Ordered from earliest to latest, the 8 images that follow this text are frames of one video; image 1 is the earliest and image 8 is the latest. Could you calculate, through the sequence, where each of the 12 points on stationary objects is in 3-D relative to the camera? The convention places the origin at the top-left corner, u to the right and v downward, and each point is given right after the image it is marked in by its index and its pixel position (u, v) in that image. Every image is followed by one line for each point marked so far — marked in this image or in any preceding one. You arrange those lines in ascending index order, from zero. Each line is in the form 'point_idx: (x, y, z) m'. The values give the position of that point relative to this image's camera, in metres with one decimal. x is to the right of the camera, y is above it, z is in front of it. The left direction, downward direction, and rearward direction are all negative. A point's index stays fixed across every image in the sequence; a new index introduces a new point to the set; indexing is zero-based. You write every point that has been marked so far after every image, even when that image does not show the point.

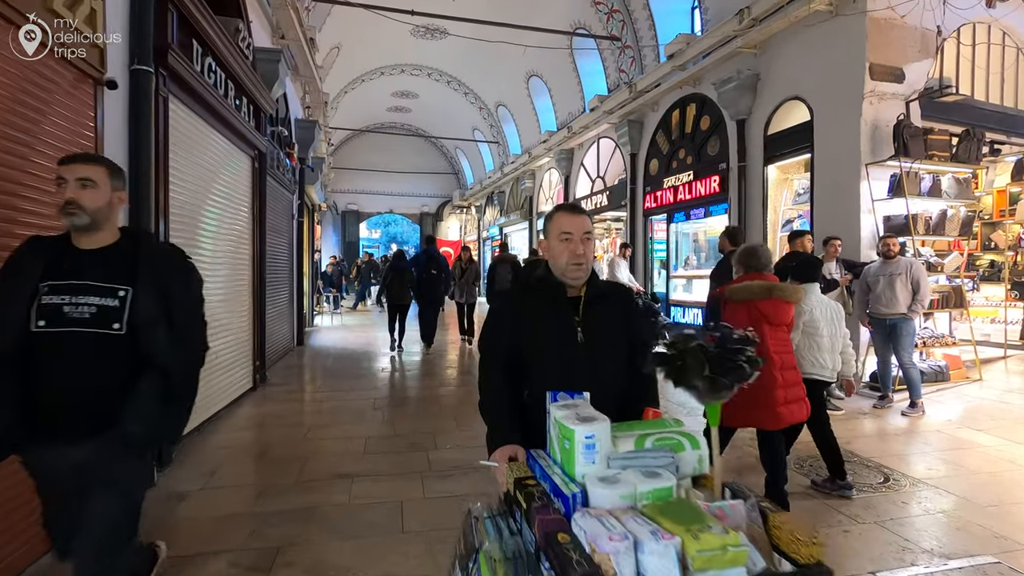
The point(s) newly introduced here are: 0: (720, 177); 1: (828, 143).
0: (+3.0, +1.6, +7.6) m
1: (+3.5, +1.6, +5.9) m
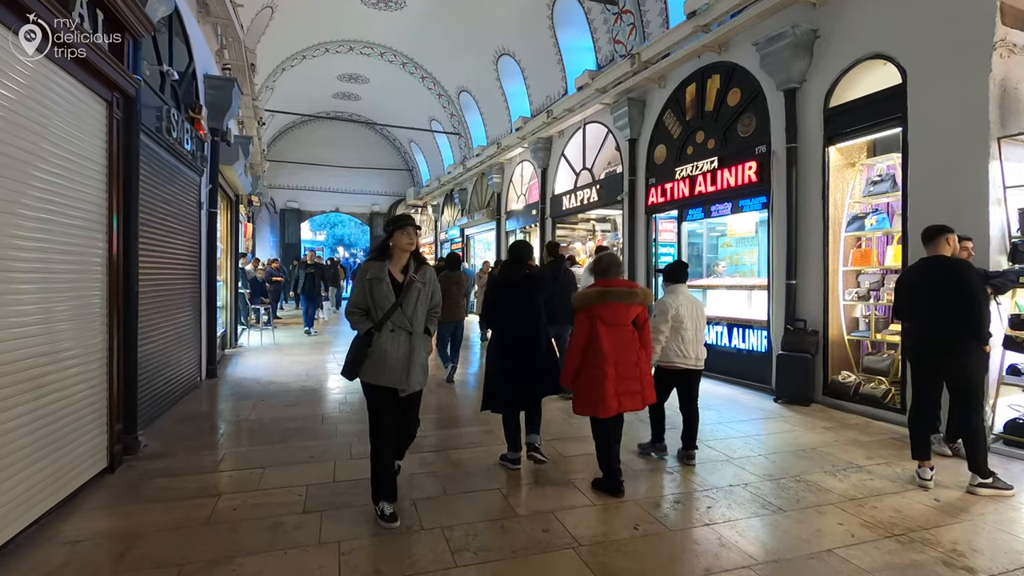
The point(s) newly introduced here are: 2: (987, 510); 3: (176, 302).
0: (+2.8, +1.4, +6.1) m
1: (+3.5, +1.4, +4.4) m
2: (+2.8, -1.3, +3.1) m
3: (-3.4, -0.2, +5.5) m
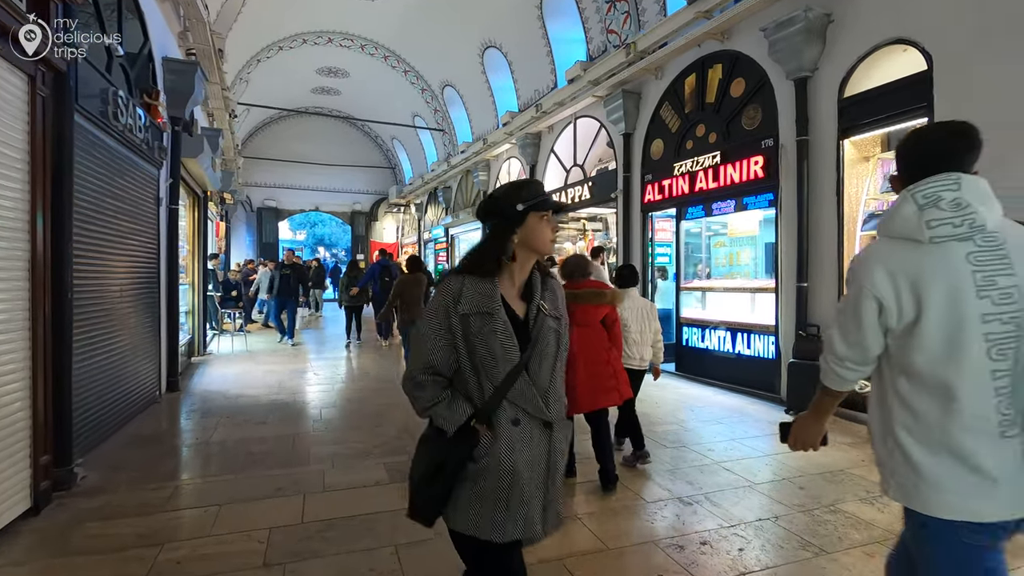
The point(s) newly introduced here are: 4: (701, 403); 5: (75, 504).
0: (+2.7, +1.4, +5.7) m
1: (+3.4, +1.4, +4.1) m
2: (+2.8, -1.3, +2.7) m
3: (-3.5, -0.2, +4.9) m
4: (+2.0, -1.2, +5.7) m
5: (-2.6, -1.3, +3.1) m
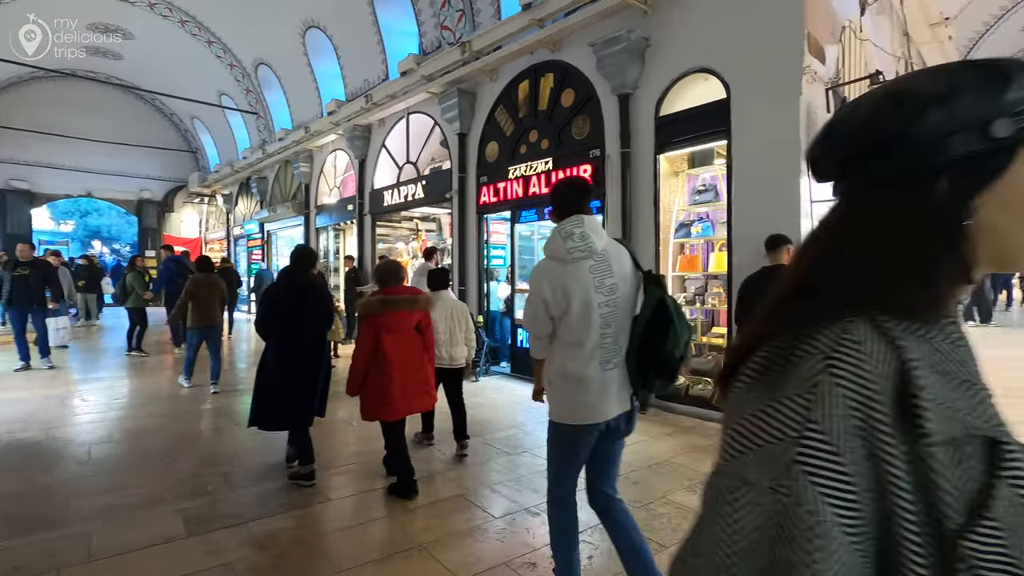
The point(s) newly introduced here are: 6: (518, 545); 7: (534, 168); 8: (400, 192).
0: (+0.9, +1.4, +6.0) m
1: (+2.1, +1.4, +4.7) m
2: (+1.9, -1.4, +3.2) m
3: (-4.7, -0.3, +3.3) m
4: (+0.2, -1.3, +5.7) m
5: (-3.3, -1.3, +1.9) m
6: (0.0, -1.3, +2.8) m
7: (+0.3, +1.5, +6.7) m
8: (-1.9, +1.6, +9.1) m
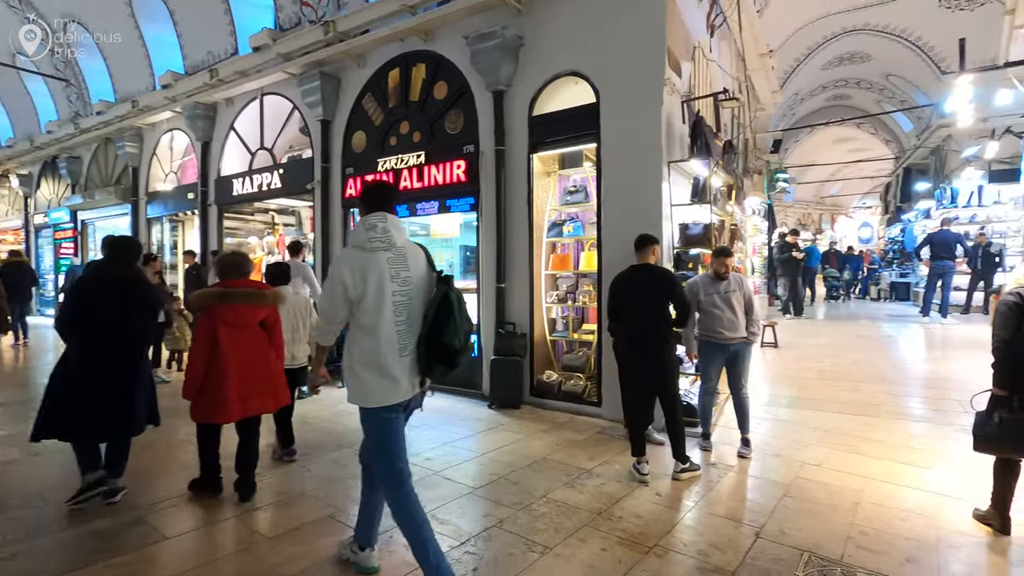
0: (-0.5, +1.4, +5.9) m
1: (+1.0, +1.4, +4.9) m
2: (+1.2, -1.3, +3.4) m
3: (-5.3, -0.3, +1.9) m
4: (-1.1, -1.2, +5.5) m
5: (-3.6, -1.3, +0.9) m
6: (-0.6, -1.3, +2.6) m
7: (-1.3, +1.5, +6.5) m
8: (-4.0, +1.6, +8.2) m
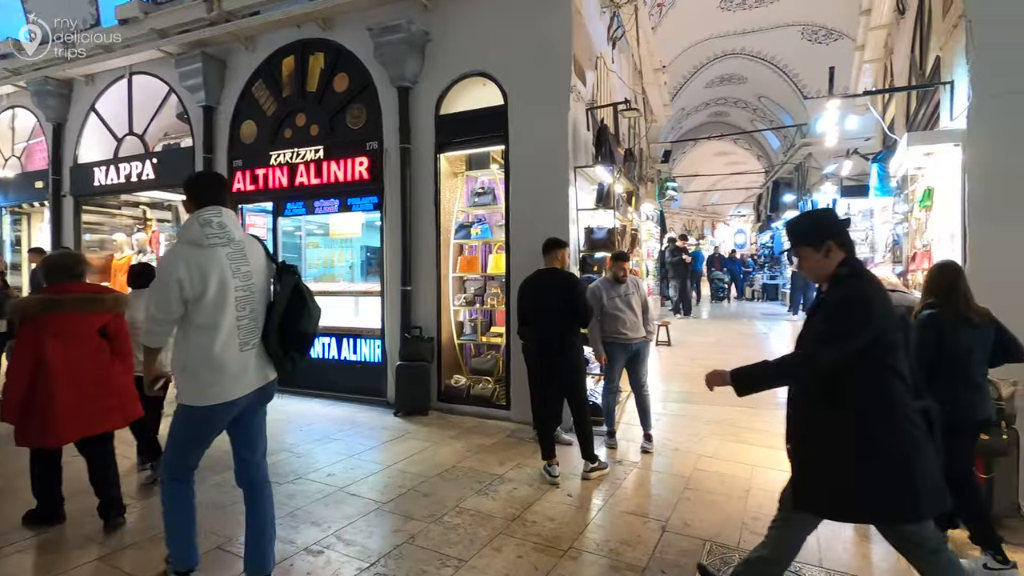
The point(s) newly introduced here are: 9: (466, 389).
0: (-1.5, +1.4, +5.7) m
1: (+0.2, +1.4, +4.9) m
2: (+0.6, -1.4, +3.5) m
3: (-5.5, -0.3, +0.8) m
4: (-2.0, -1.3, +5.1) m
5: (-3.6, -1.3, +0.2) m
6: (-0.9, -1.4, +2.3) m
7: (-2.4, +1.5, +6.0) m
8: (-5.3, +1.6, +7.3) m
9: (-0.5, -1.0, +5.4) m
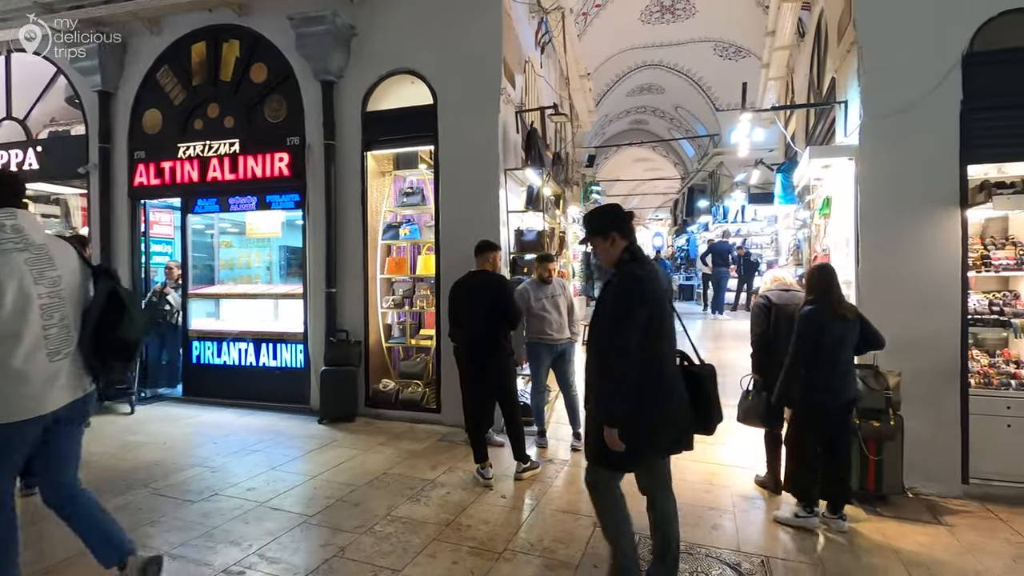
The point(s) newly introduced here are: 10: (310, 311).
0: (-2.2, +1.3, +5.4) m
1: (-0.5, +1.4, +4.9) m
2: (+0.2, -1.4, +3.6) m
3: (-5.5, -0.3, +0.1) m
4: (-2.6, -1.3, +4.8) m
5: (-3.6, -1.4, -0.3) m
6: (-1.2, -1.4, +2.2) m
7: (-3.1, +1.5, +5.6) m
8: (-6.3, +1.6, +6.5) m
9: (-1.1, -1.0, +5.2) m
10: (-2.0, -0.2, +5.4) m
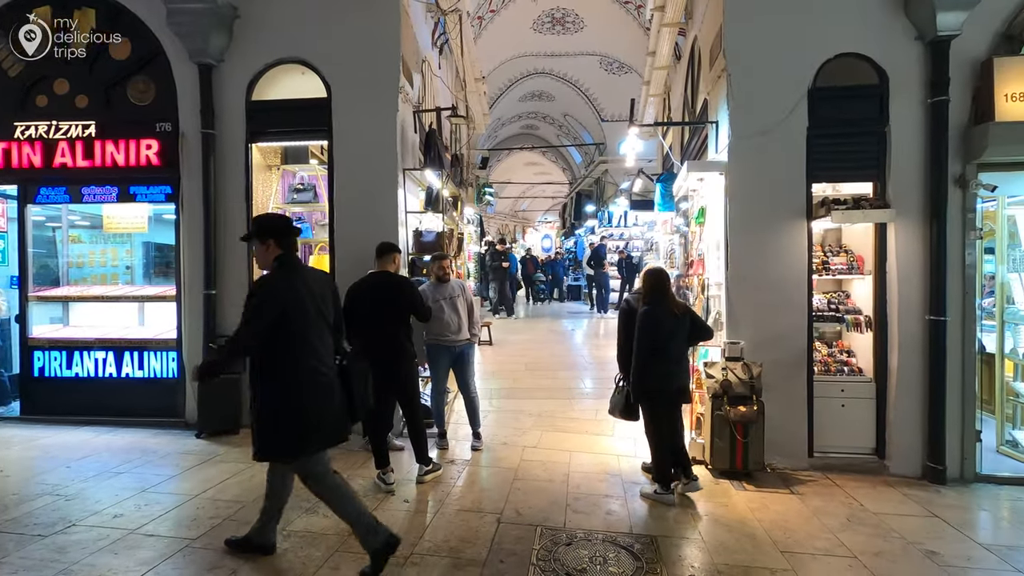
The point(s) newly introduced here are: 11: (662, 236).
0: (-3.2, +1.3, +4.9) m
1: (-1.4, +1.4, +4.8) m
2: (-0.5, -1.4, +3.6) m
3: (-5.3, -0.3, -1.0) m
4: (-3.5, -1.3, +4.2) m
5: (-3.3, -1.4, -1.0) m
6: (-1.6, -1.4, +1.9) m
7: (-4.1, +1.5, +4.9) m
8: (-7.4, +1.5, +5.1) m
9: (-2.1, -1.0, +4.9) m
10: (-3.0, -0.2, +4.9) m
11: (+2.5, +0.9, +8.9) m
